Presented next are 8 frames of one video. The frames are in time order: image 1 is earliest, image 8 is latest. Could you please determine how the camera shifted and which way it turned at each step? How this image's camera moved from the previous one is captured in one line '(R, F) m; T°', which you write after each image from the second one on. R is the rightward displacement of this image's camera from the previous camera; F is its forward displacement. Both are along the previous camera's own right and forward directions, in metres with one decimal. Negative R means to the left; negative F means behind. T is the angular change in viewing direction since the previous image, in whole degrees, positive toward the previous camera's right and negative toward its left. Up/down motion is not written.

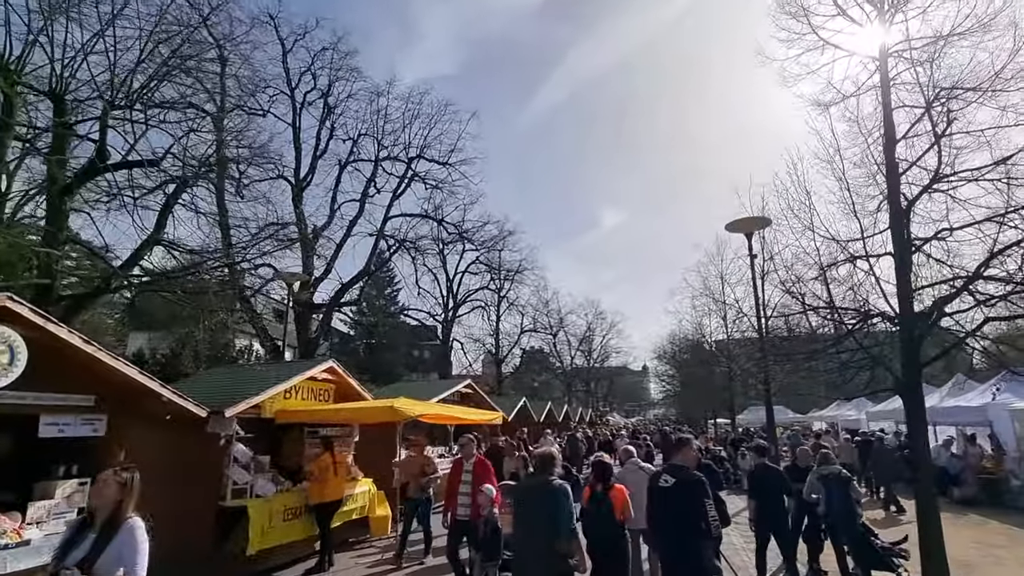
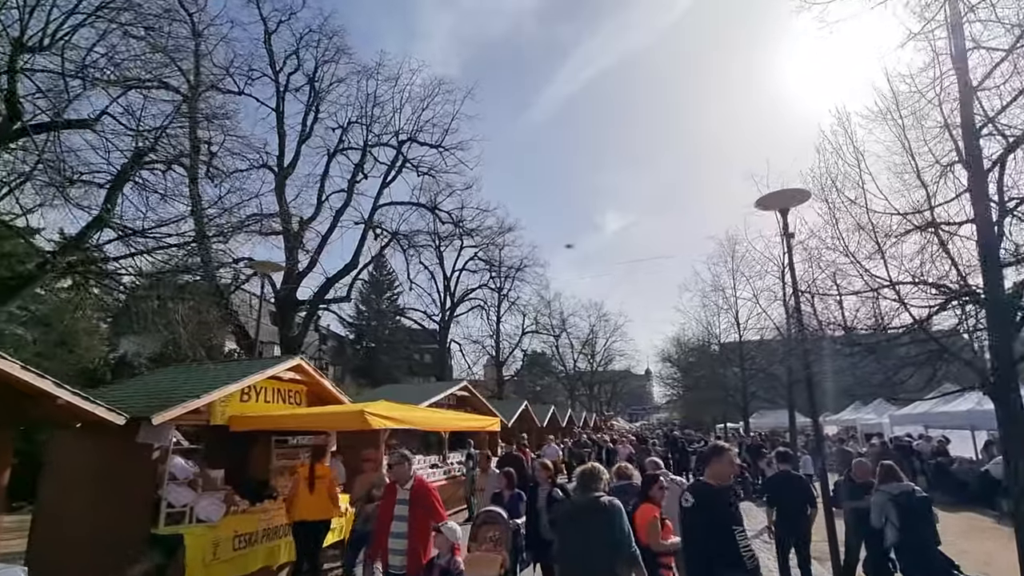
(0.0, +1.5) m; 0°
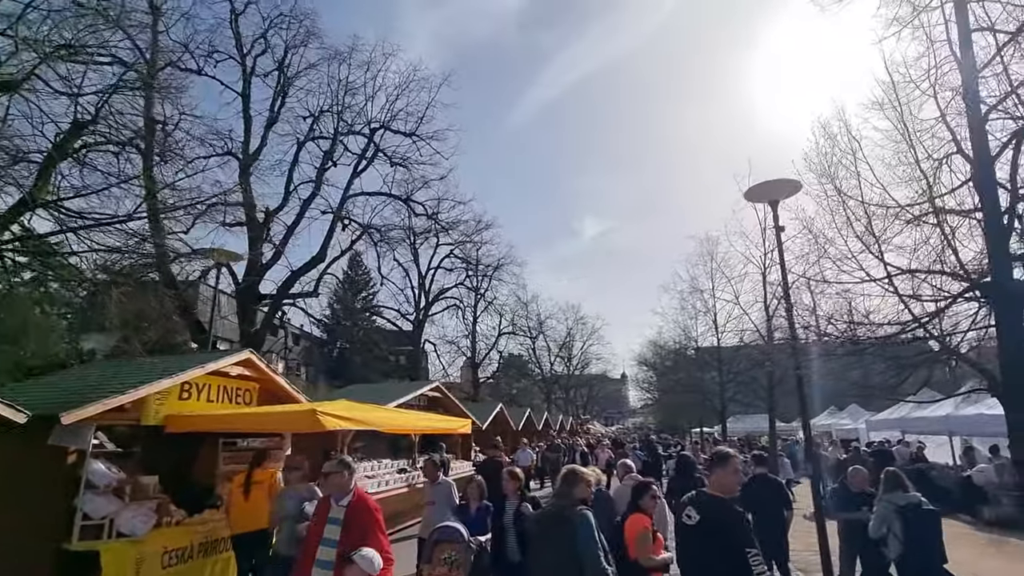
(+0.1, +0.7) m; +2°
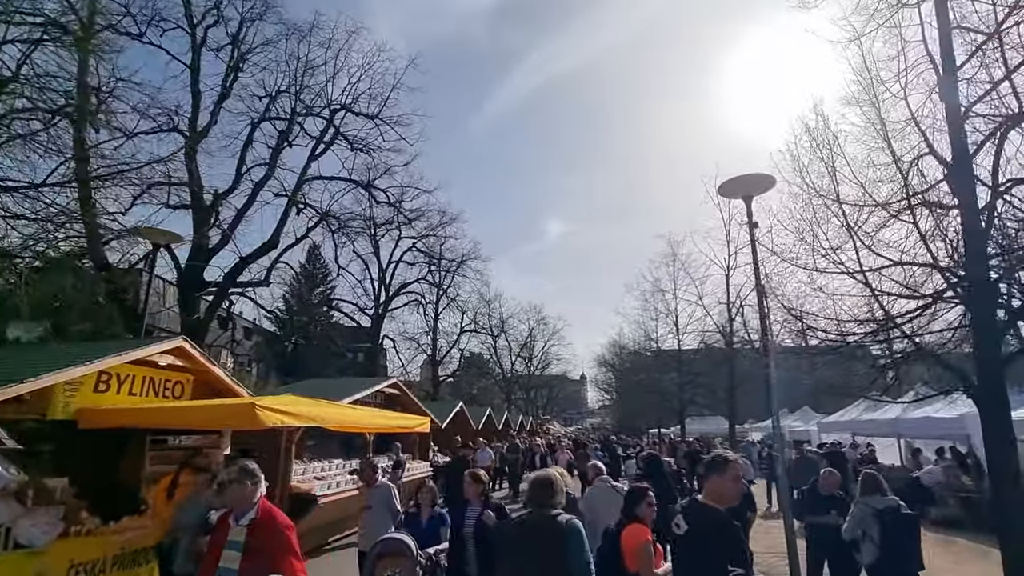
(0.0, +0.7) m; +3°
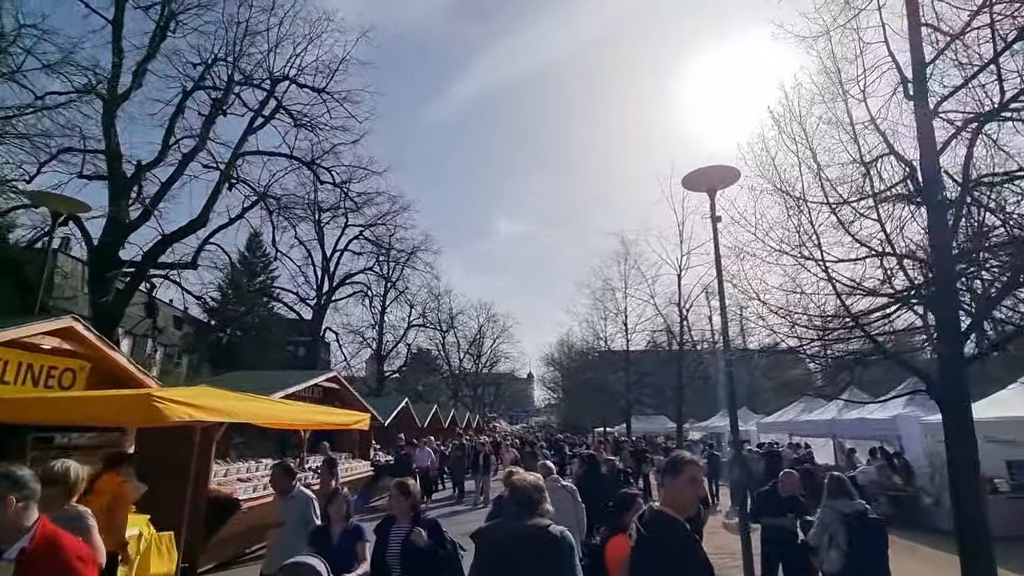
(0.0, +0.9) m; +4°
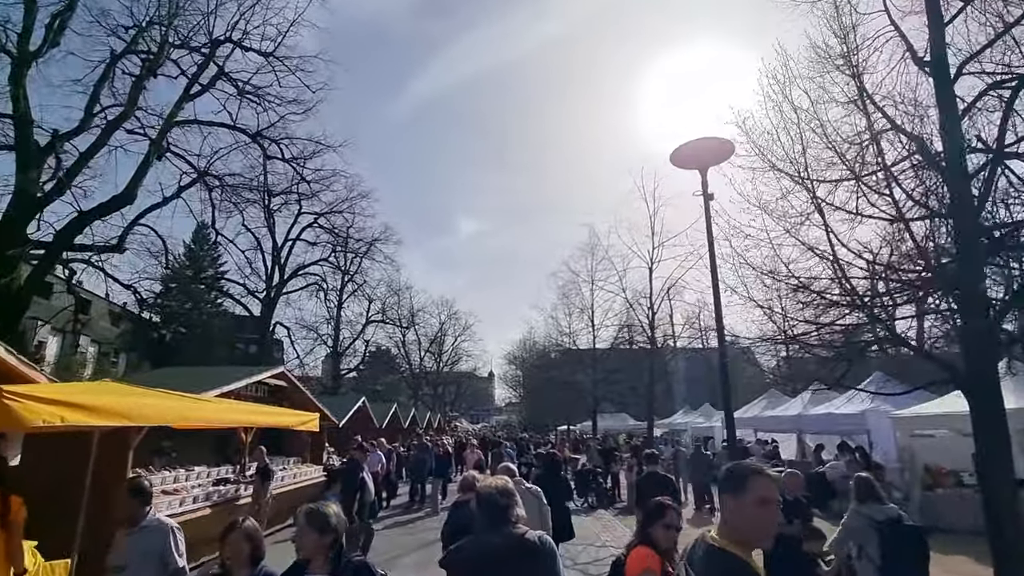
(-0.1, +1.1) m; +3°
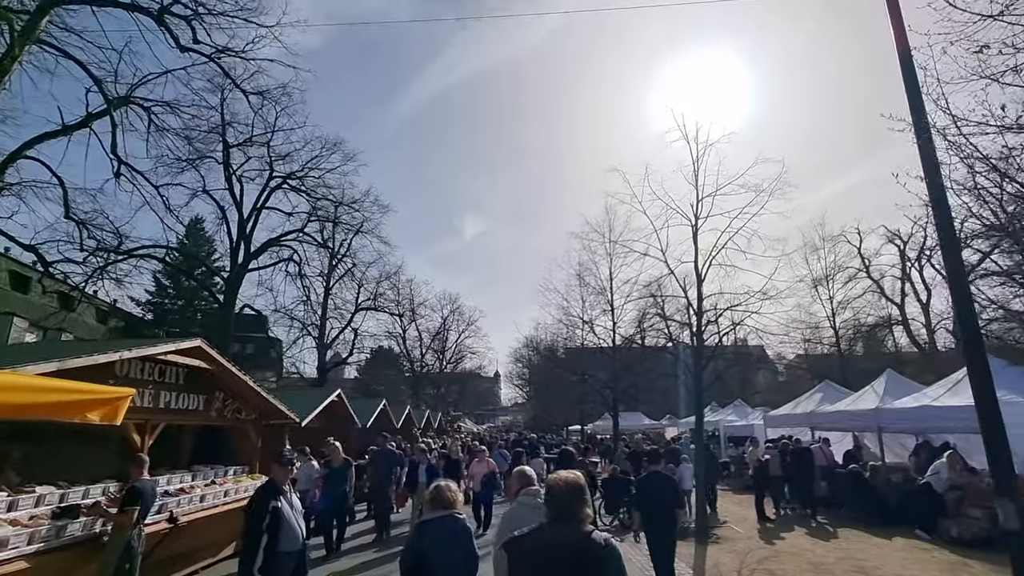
(-0.1, +3.6) m; 0°
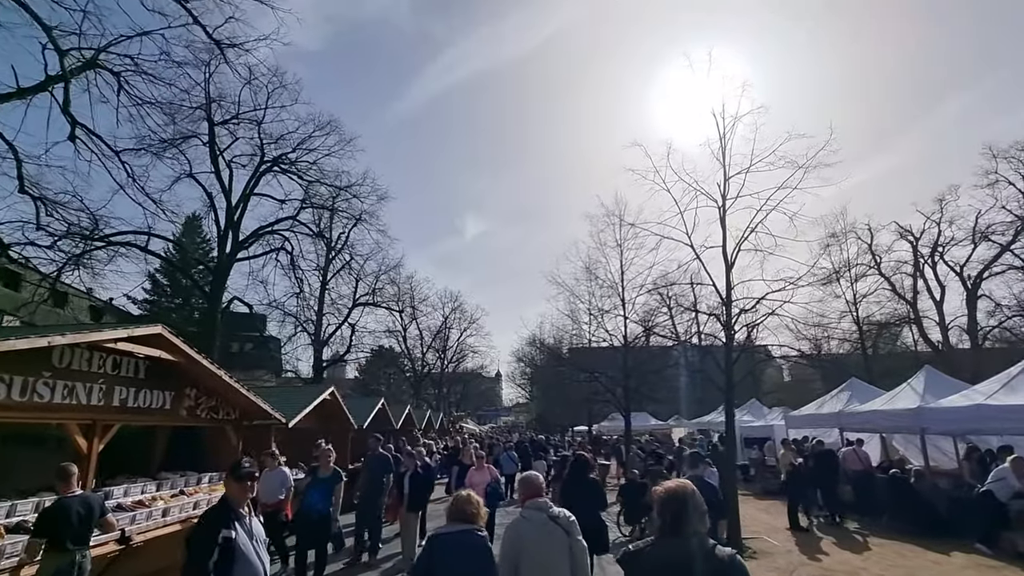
(-0.2, +1.3) m; 0°
